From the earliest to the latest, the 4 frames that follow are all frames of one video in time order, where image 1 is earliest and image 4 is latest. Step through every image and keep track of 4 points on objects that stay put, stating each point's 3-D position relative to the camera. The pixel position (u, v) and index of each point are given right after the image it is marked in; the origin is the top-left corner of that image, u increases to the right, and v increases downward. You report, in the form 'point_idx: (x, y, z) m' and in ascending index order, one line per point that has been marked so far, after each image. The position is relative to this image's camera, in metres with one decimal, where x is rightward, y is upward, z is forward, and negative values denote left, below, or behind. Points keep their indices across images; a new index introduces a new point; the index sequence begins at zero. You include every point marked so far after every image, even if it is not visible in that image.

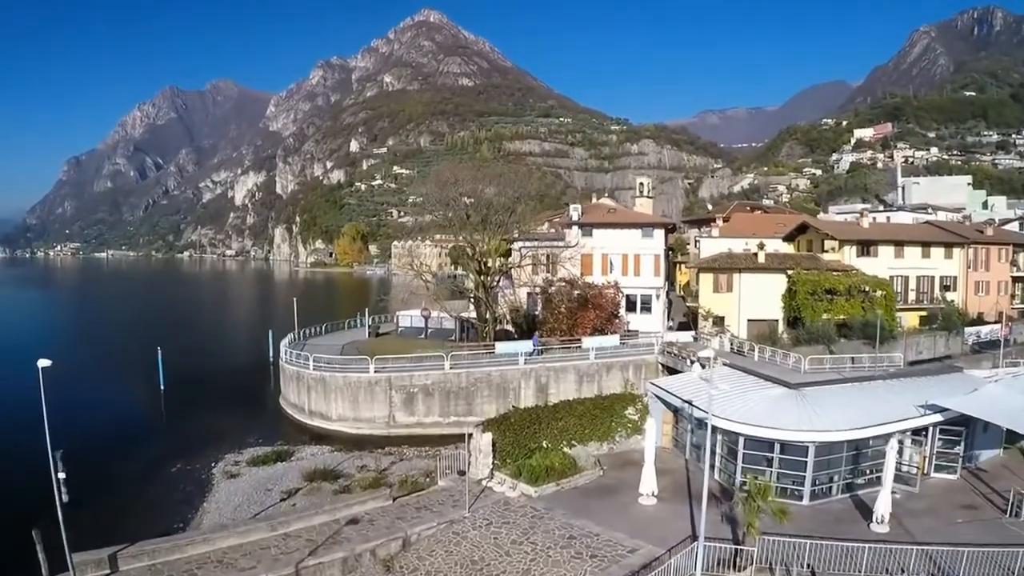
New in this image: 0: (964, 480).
0: (+11.7, -5.0, +17.7) m
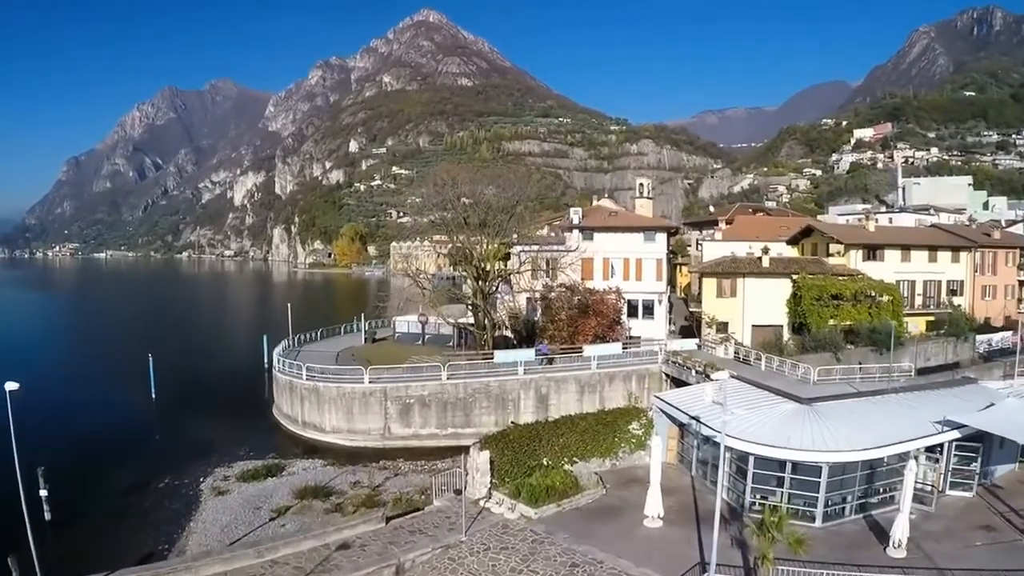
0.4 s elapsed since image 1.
0: (+11.6, -5.2, +17.0) m
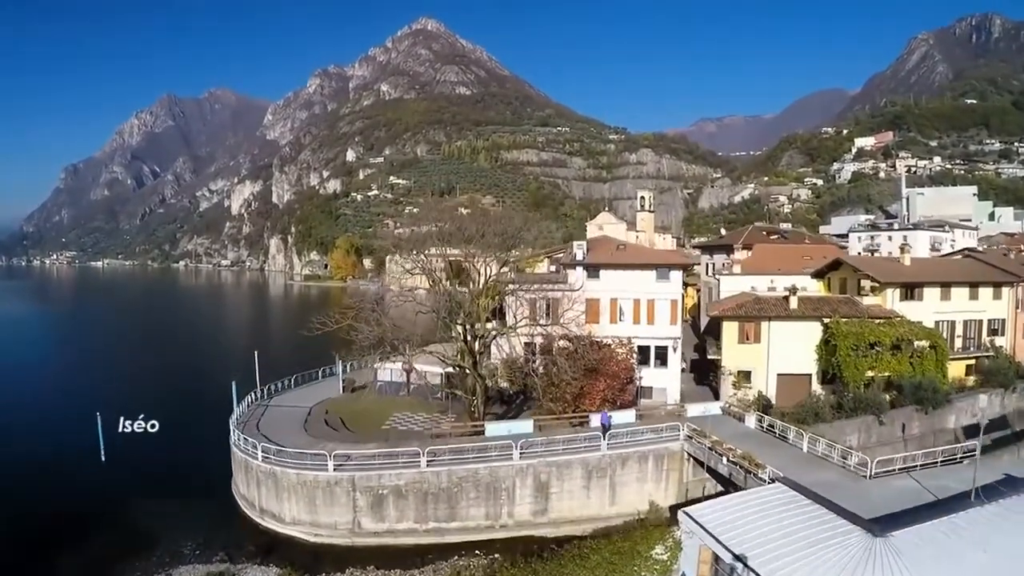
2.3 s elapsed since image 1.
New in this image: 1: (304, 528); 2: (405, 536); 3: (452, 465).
0: (+11.5, -7.0, +13.4) m
1: (-5.8, -6.7, +18.9) m
2: (-2.9, -6.7, +18.6) m
3: (-1.6, -4.7, +18.5) m
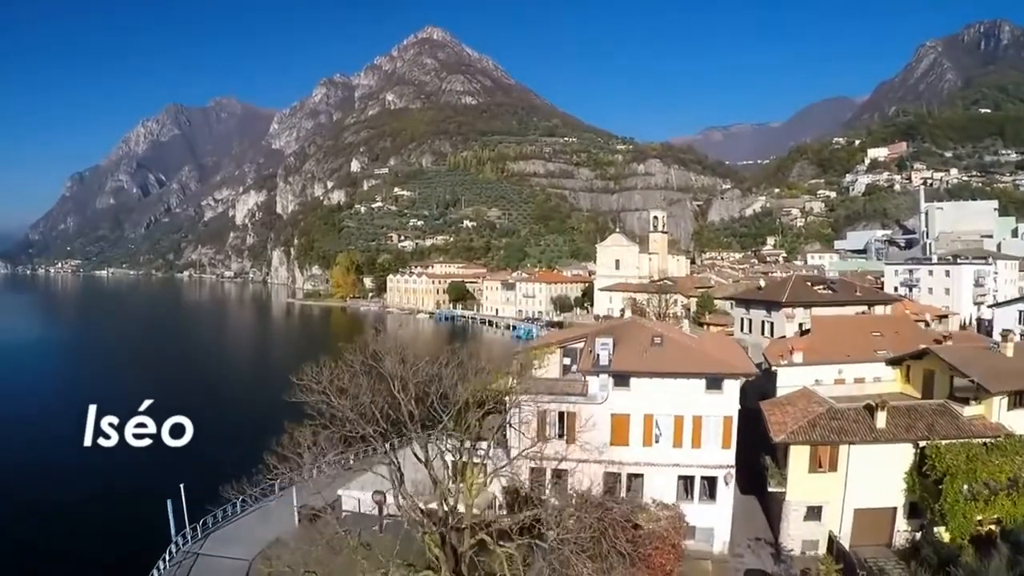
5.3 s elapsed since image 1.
0: (+11.5, -10.5, +6.9) m
1: (-5.8, -10.2, +12.6) m
2: (-2.9, -10.3, +12.2) m
3: (-1.6, -8.3, +12.2) m
